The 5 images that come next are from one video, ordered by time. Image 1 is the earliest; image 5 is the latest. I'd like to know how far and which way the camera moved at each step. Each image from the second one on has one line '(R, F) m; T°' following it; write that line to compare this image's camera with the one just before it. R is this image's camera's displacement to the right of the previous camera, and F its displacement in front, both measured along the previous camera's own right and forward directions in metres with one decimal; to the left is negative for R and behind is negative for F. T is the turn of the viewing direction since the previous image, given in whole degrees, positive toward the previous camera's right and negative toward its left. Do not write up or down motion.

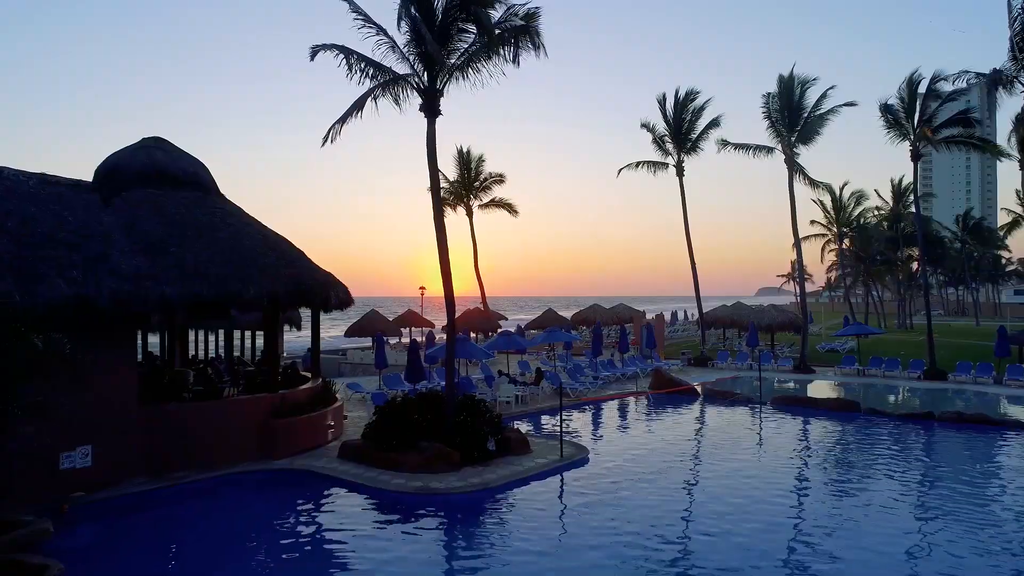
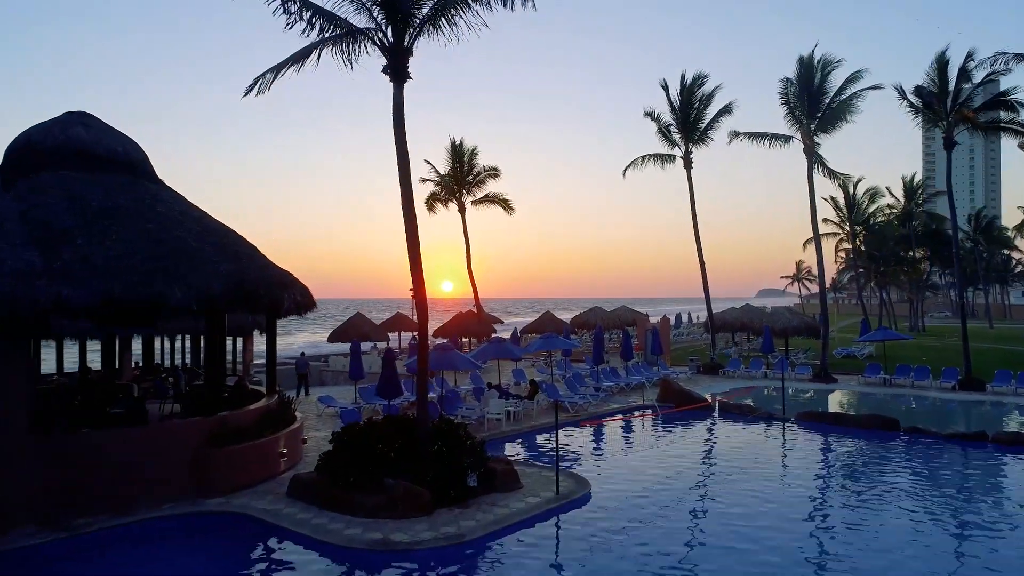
(+0.2, +1.9) m; 0°
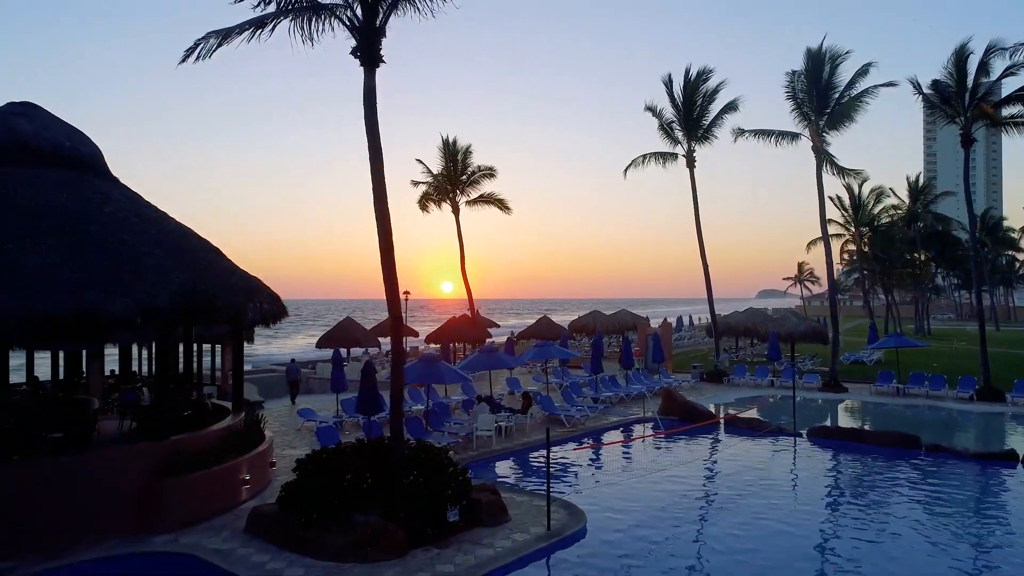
(+0.2, +1.0) m; 0°
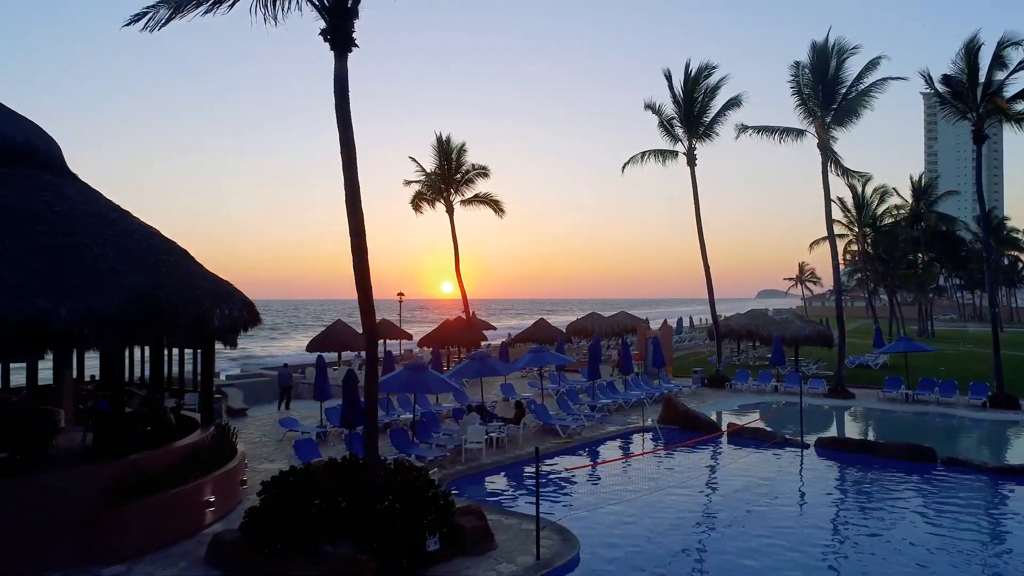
(+0.2, +0.7) m; 0°
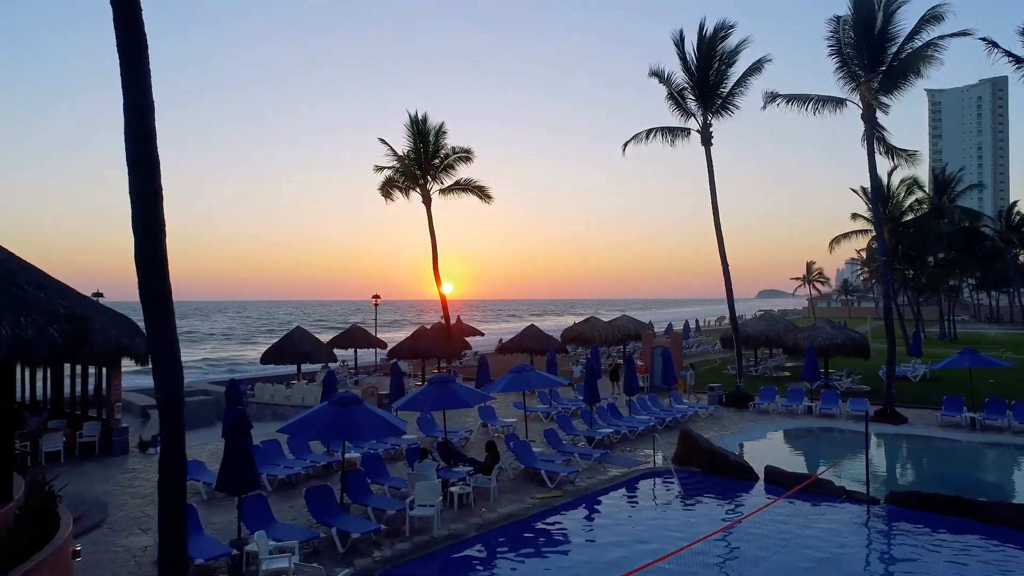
(+0.4, +3.4) m; 0°
